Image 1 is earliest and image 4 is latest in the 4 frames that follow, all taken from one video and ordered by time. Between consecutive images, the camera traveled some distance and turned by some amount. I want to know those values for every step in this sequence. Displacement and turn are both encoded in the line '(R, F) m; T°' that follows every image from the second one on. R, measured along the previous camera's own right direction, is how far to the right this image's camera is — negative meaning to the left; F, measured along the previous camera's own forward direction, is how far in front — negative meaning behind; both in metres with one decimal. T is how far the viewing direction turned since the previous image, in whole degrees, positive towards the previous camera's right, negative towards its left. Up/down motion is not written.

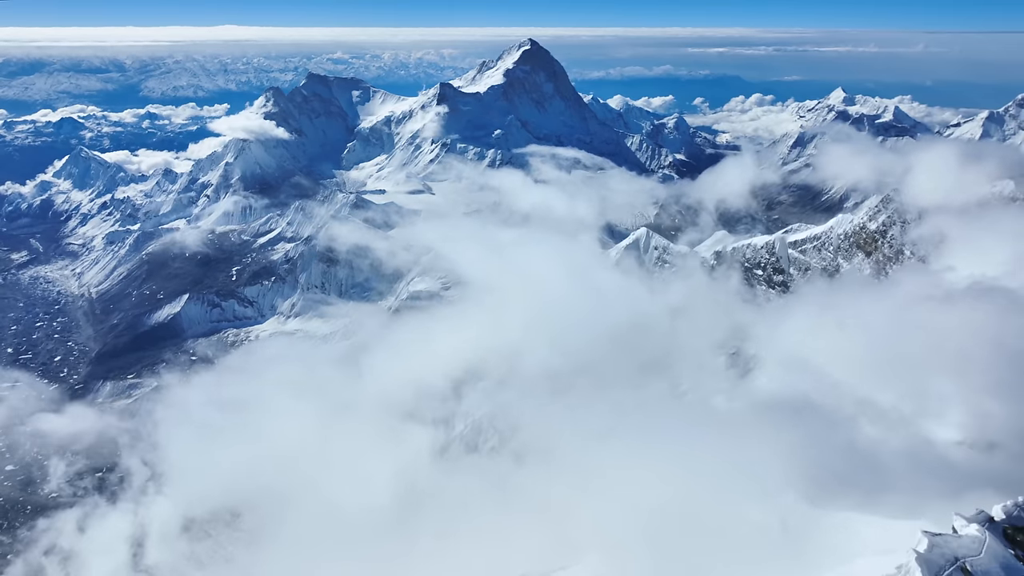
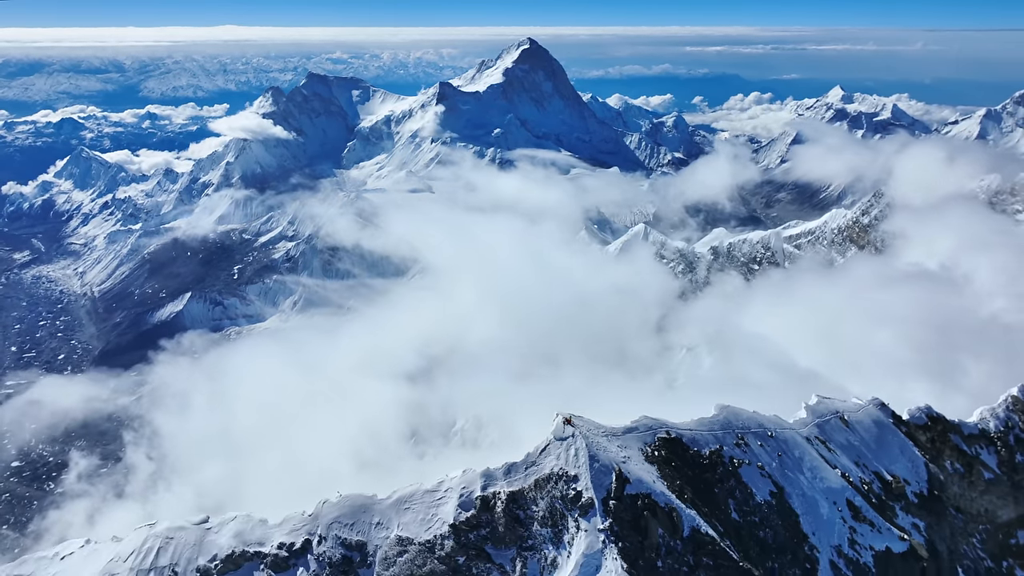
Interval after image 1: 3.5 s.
(+0.5, -7.9) m; 0°
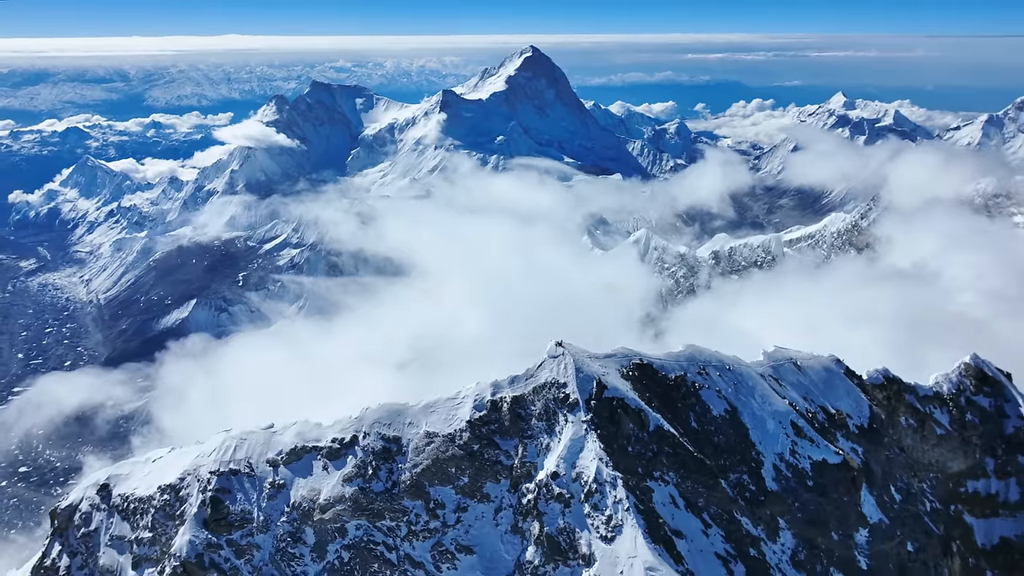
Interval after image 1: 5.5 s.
(0.0, -5.0) m; 0°
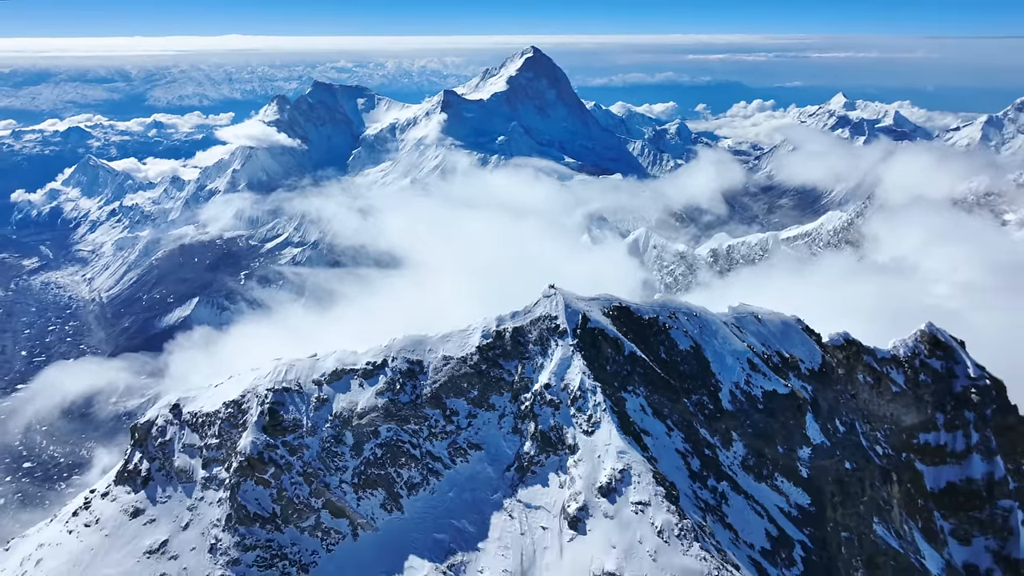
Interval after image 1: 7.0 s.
(0.0, -5.3) m; 0°
